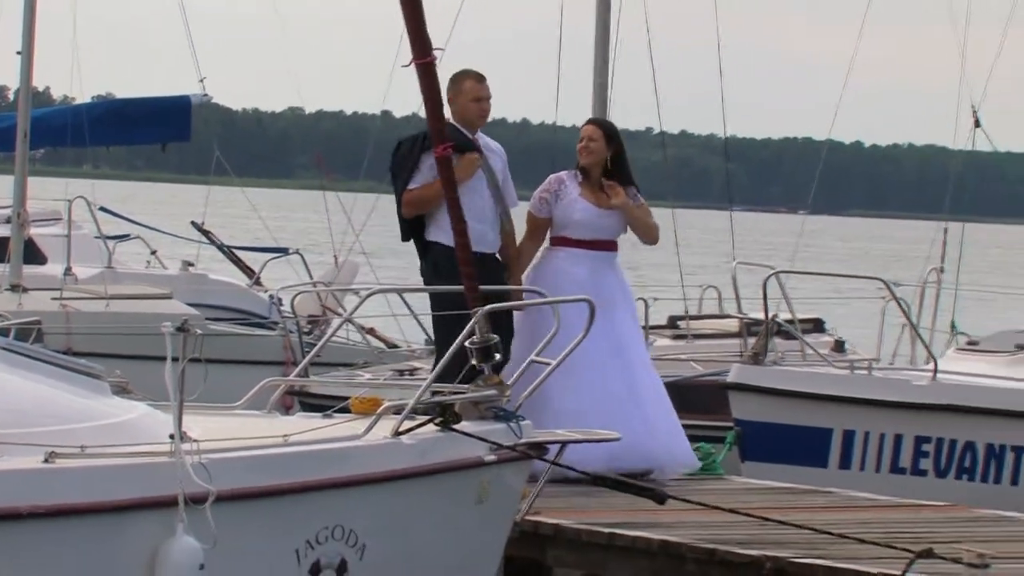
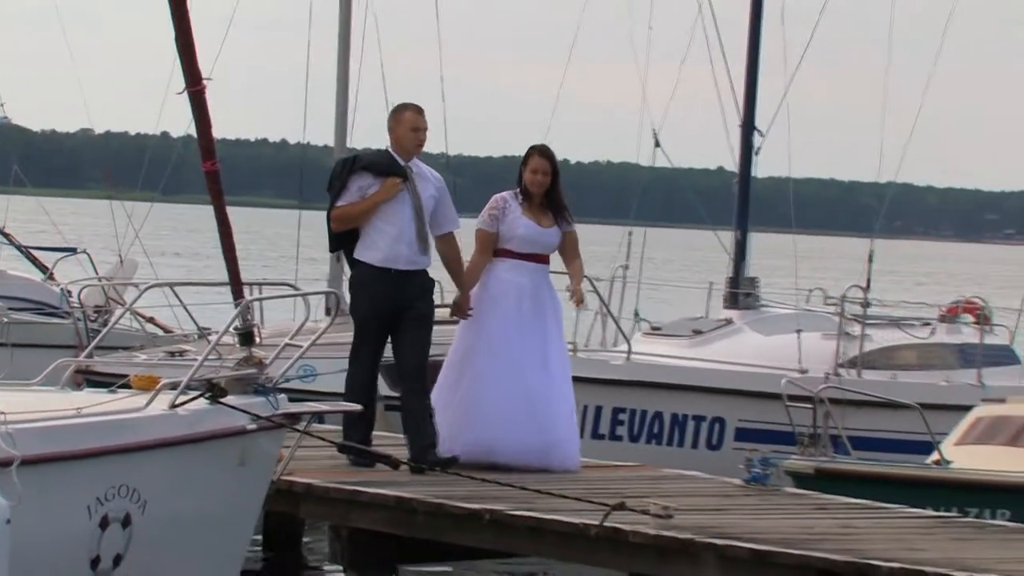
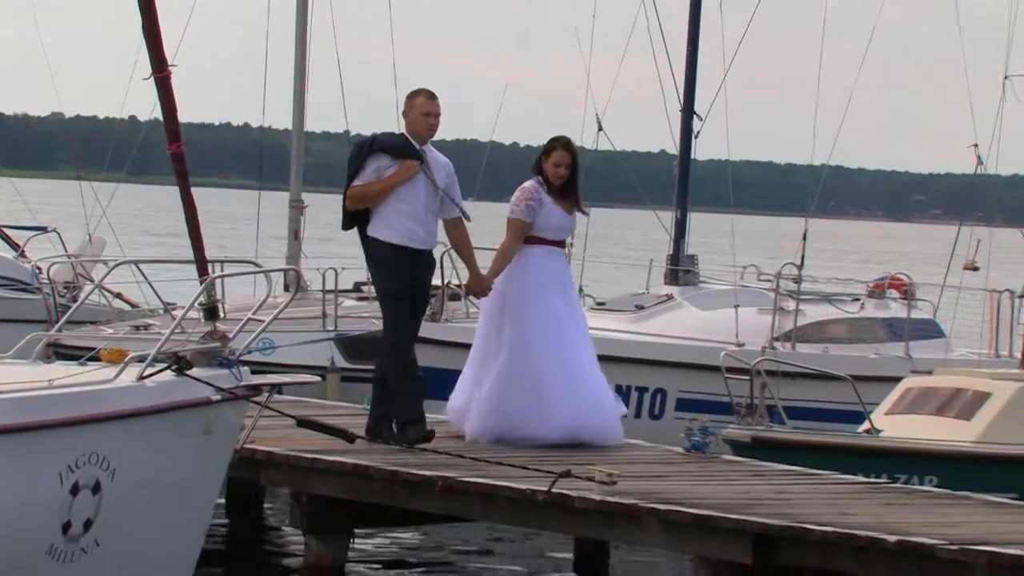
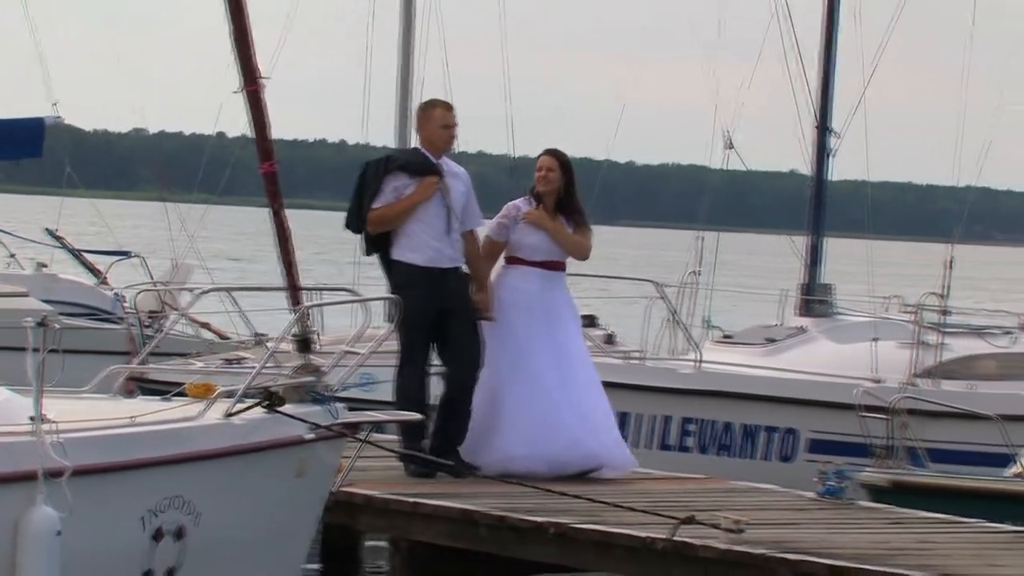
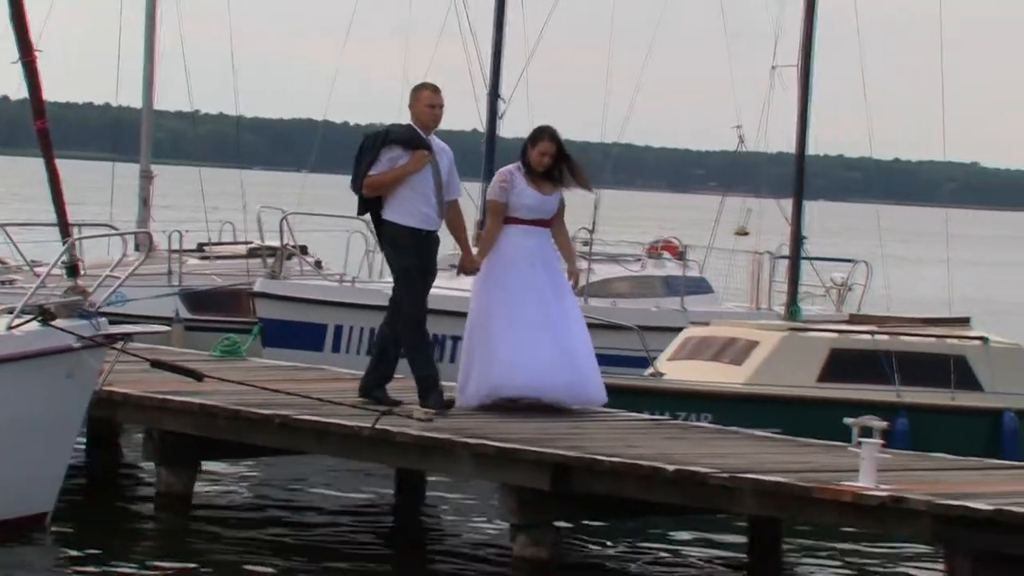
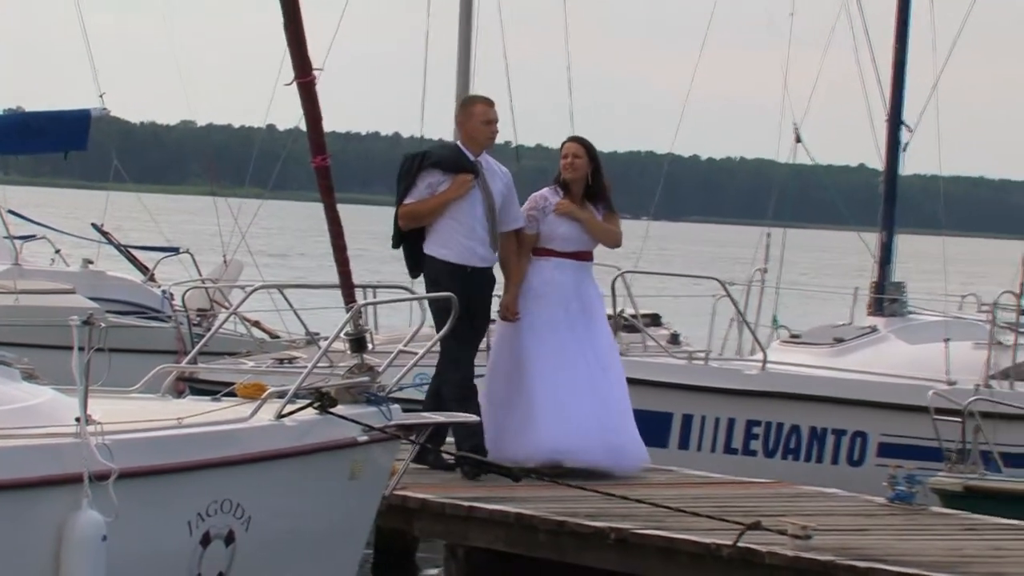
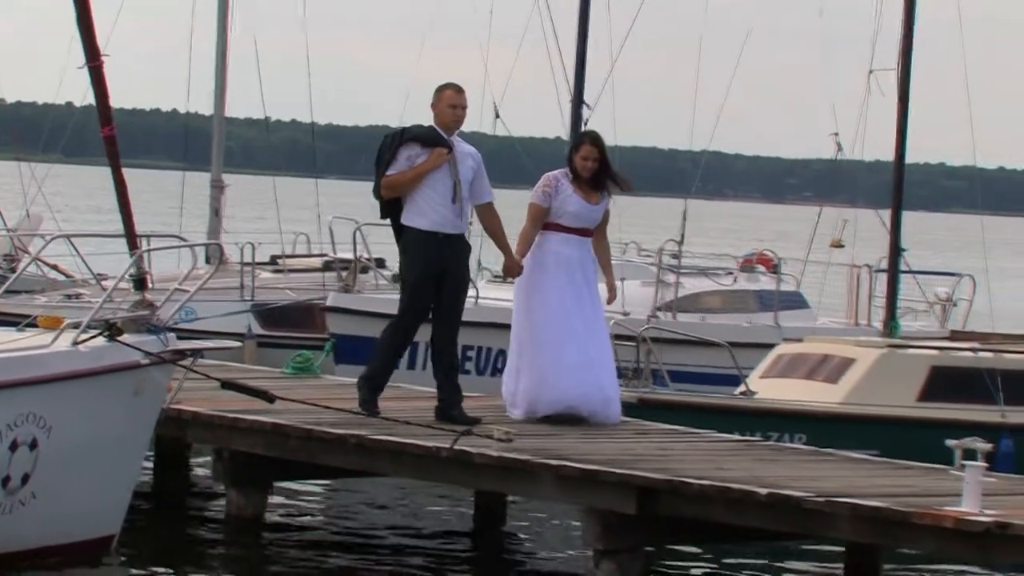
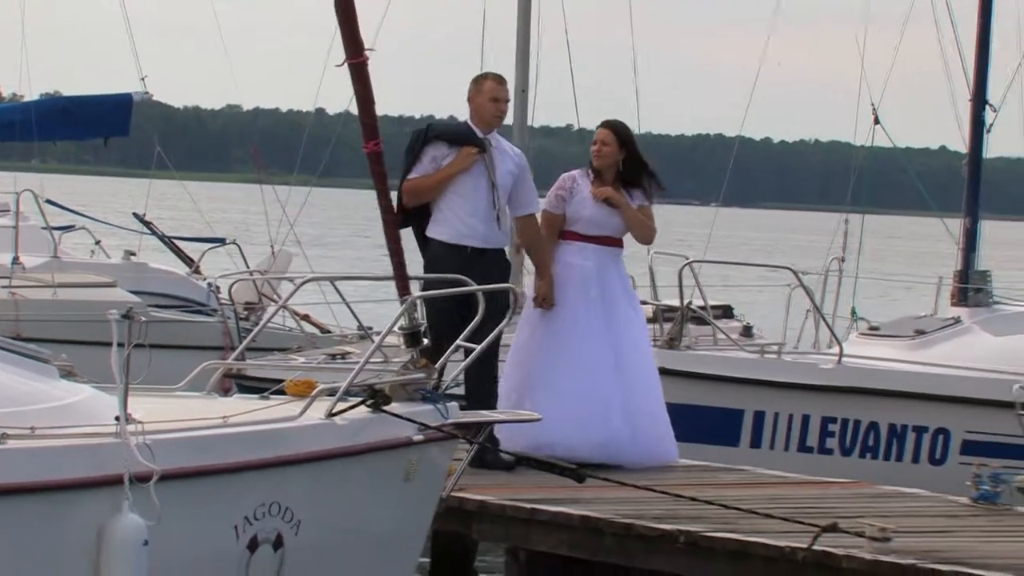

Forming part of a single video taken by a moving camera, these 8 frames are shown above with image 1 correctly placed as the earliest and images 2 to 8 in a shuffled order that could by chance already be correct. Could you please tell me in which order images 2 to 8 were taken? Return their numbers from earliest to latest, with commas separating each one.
8, 6, 4, 2, 3, 7, 5
